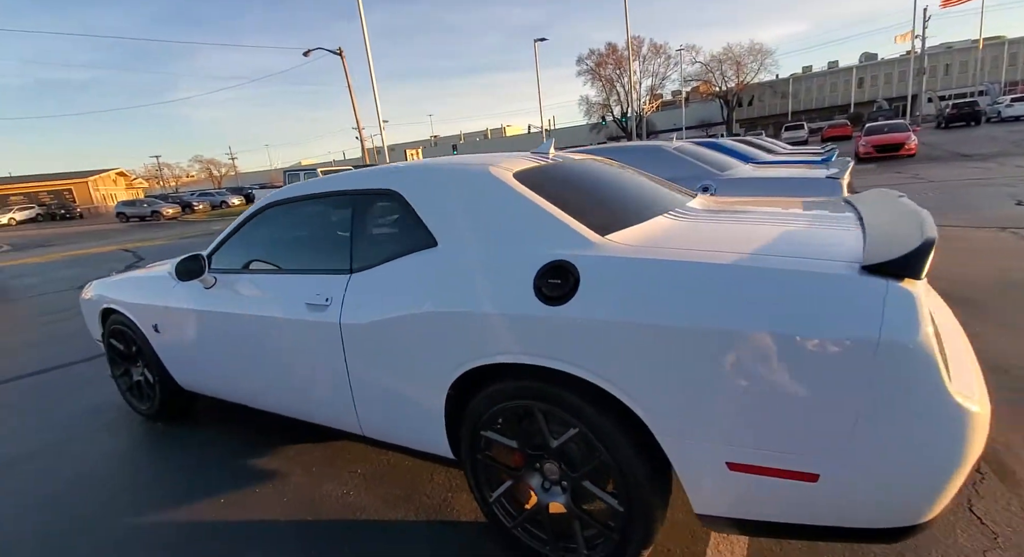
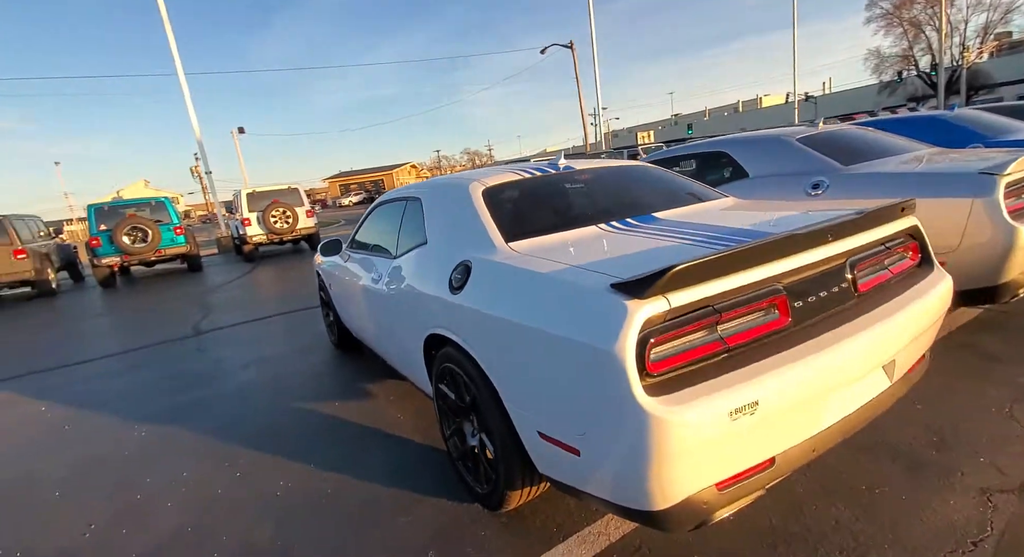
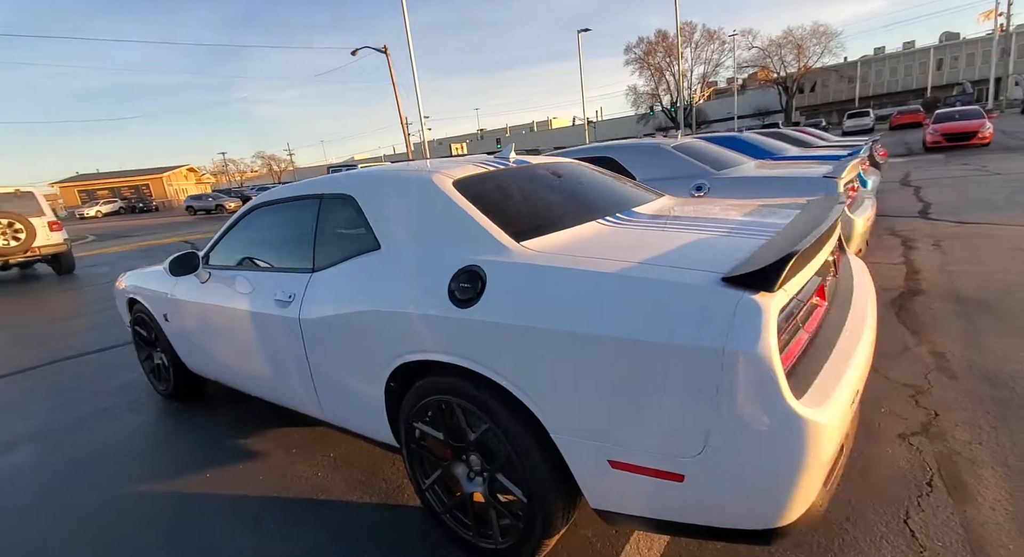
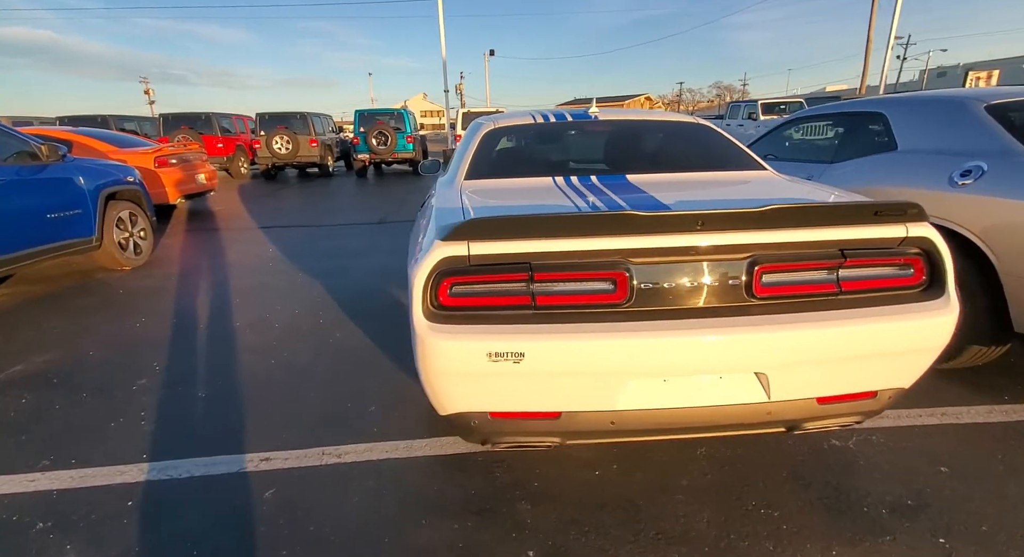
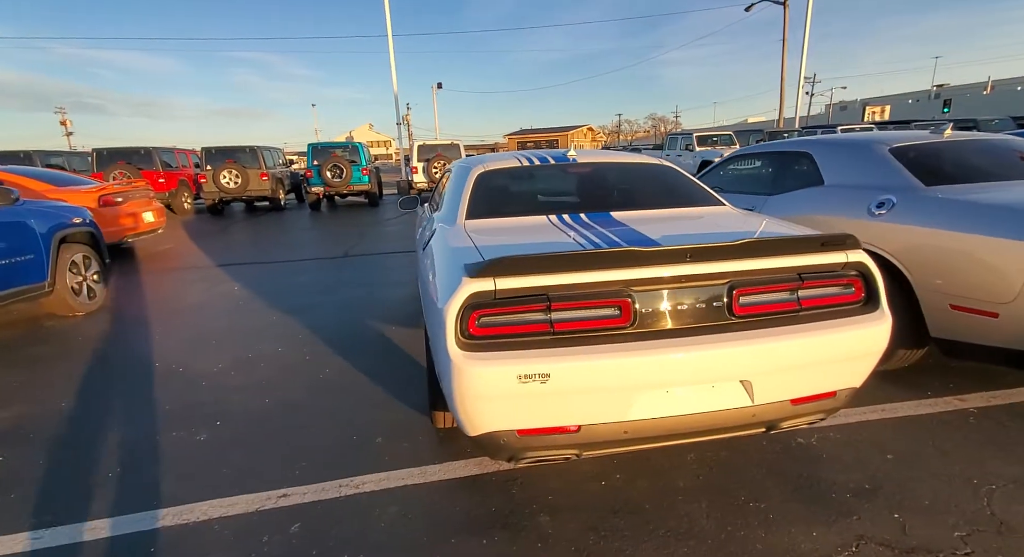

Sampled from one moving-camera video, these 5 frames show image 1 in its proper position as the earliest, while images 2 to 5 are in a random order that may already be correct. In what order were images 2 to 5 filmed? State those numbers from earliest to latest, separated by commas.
3, 2, 5, 4
